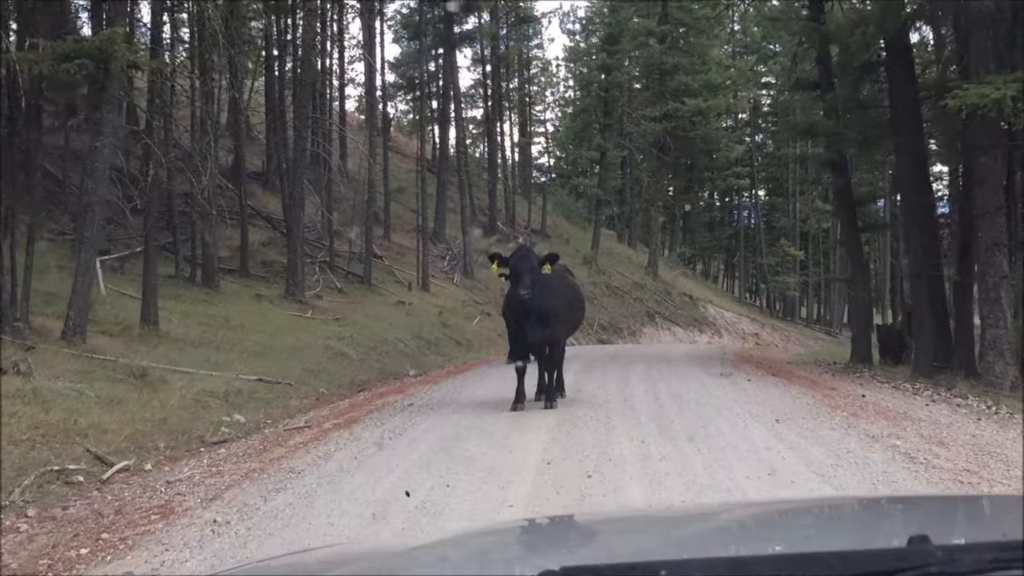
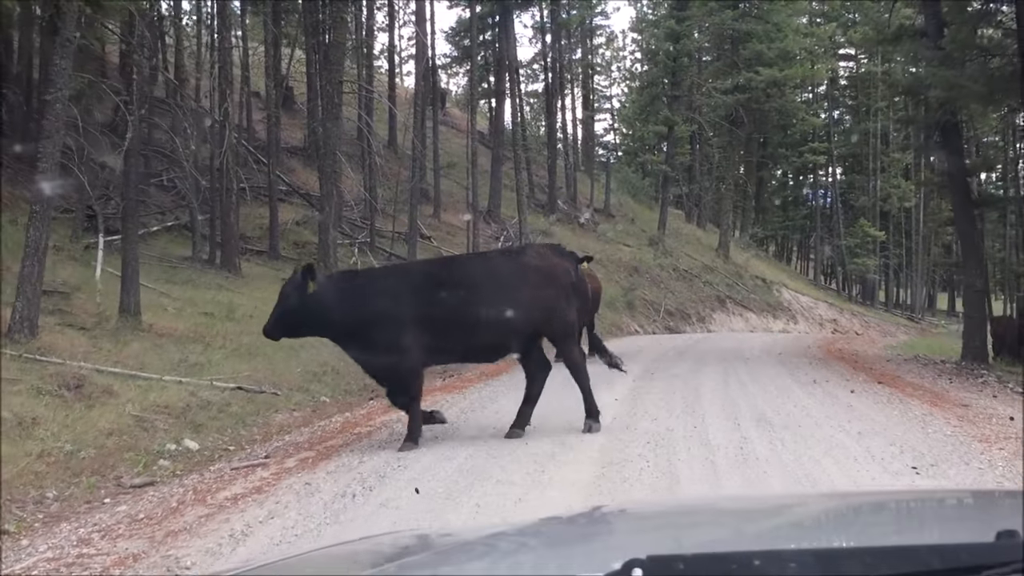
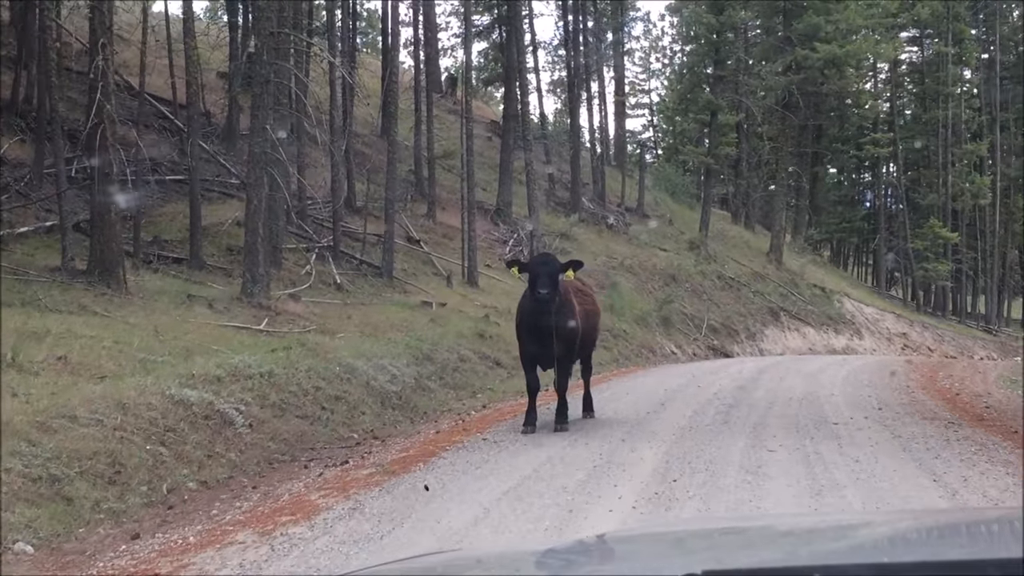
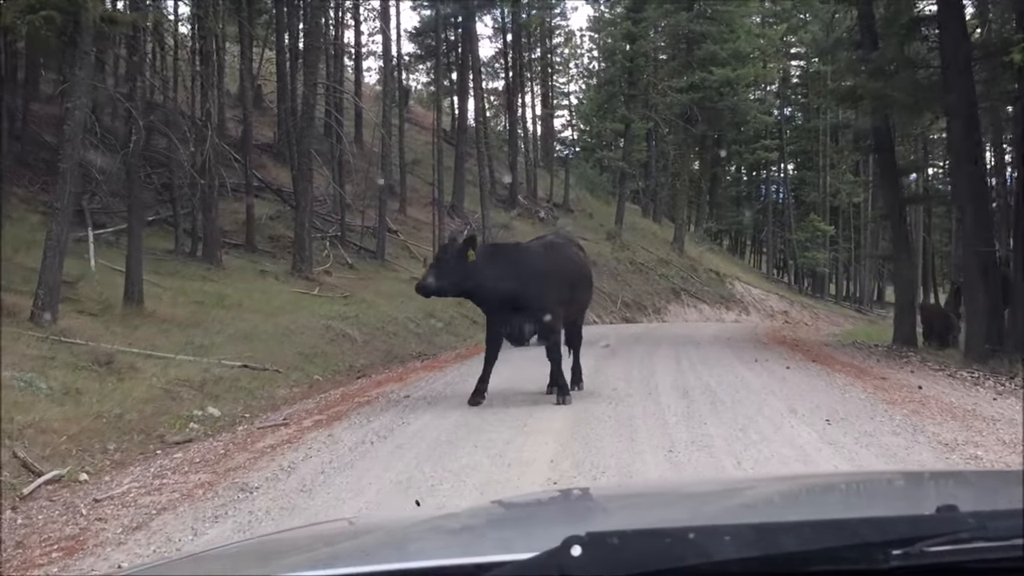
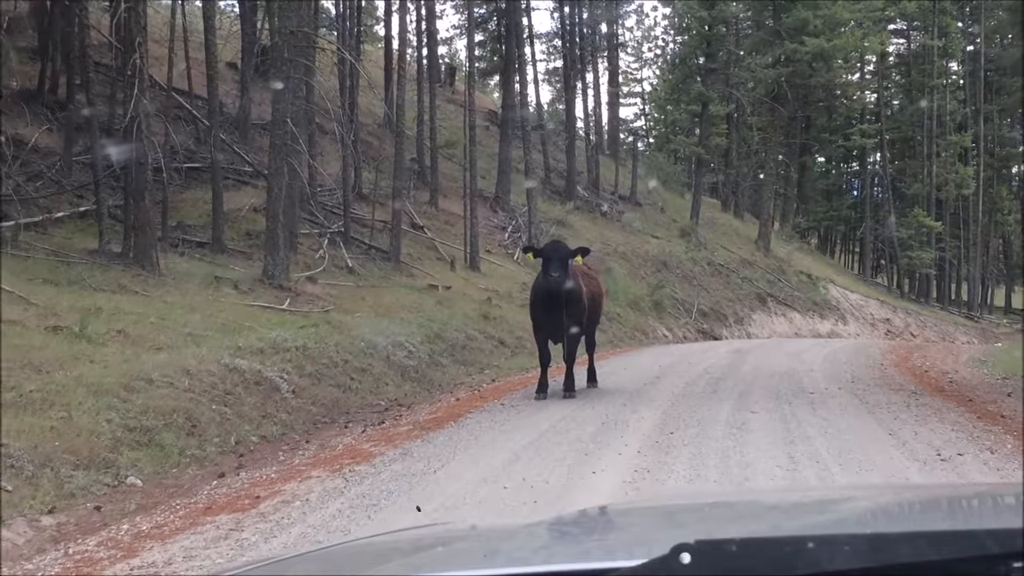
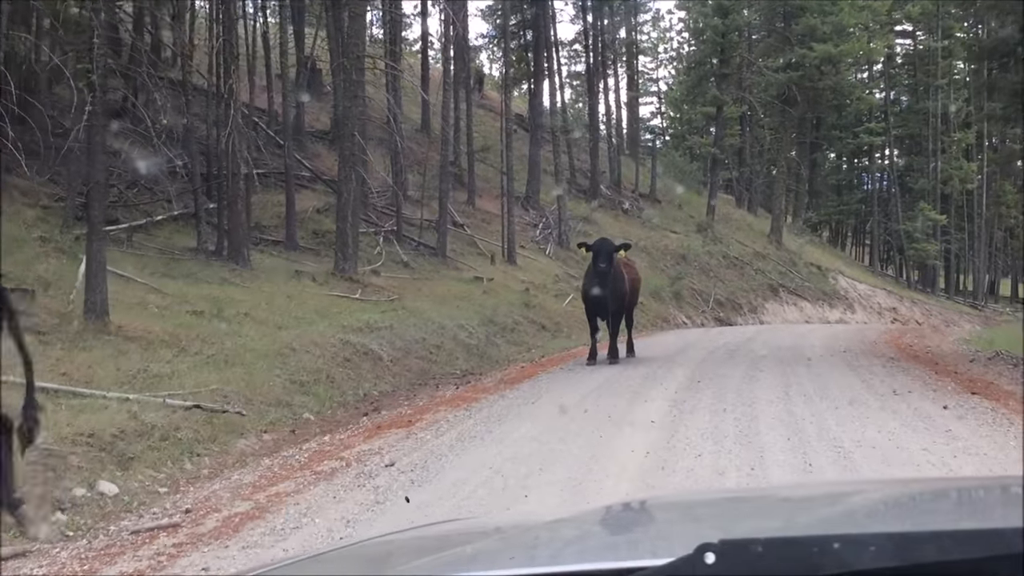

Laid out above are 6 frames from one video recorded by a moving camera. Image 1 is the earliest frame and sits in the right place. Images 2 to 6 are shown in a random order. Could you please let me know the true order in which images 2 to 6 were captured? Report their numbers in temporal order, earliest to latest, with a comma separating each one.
4, 2, 6, 5, 3
